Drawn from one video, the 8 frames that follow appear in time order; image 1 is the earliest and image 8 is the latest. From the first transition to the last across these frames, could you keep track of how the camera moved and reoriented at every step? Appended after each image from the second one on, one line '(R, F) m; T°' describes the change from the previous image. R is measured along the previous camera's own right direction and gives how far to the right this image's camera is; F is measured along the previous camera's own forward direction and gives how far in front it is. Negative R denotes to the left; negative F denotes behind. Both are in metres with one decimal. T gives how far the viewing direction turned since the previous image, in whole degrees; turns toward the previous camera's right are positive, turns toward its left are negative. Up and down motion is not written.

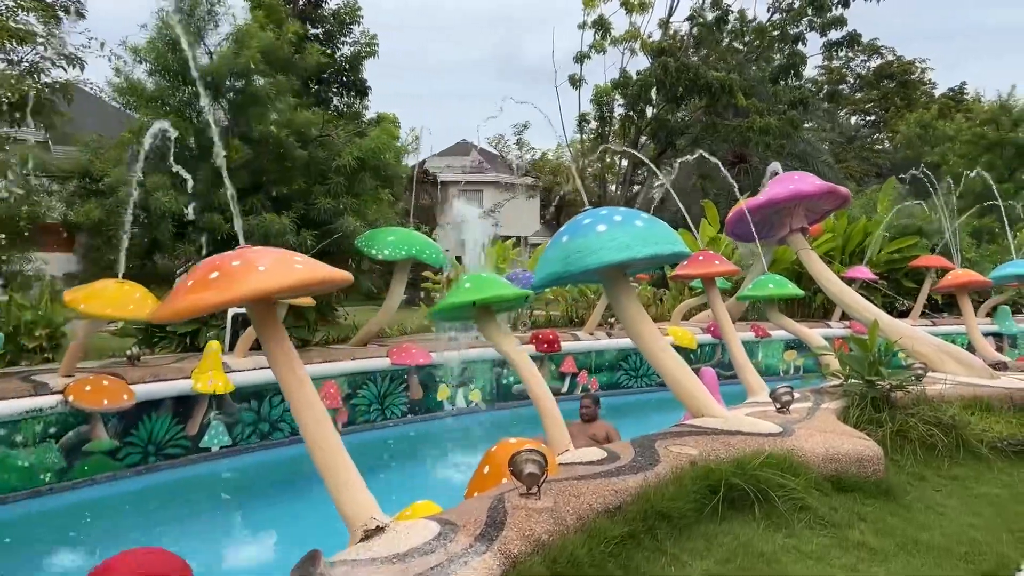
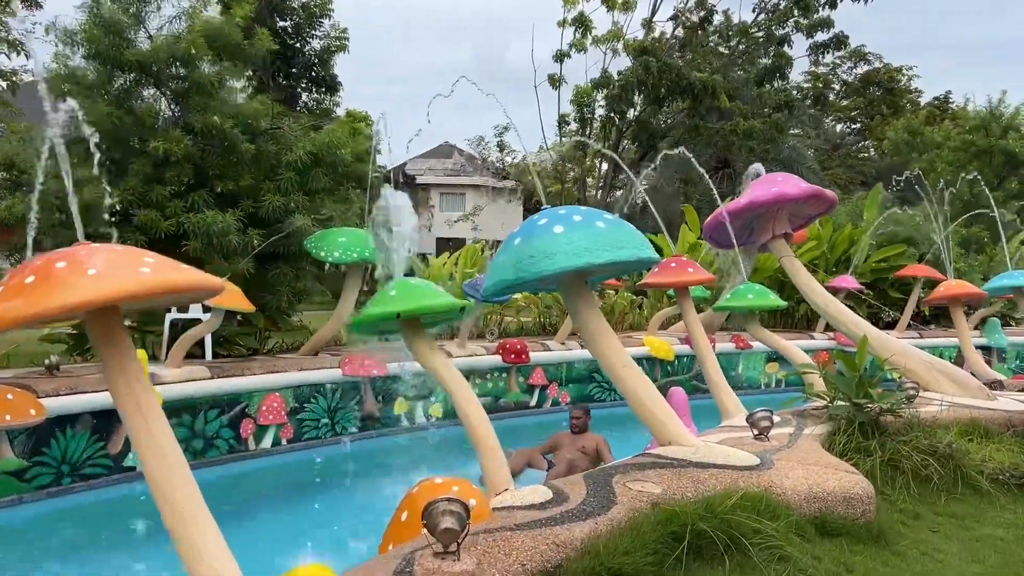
(+0.2, +0.5) m; +1°
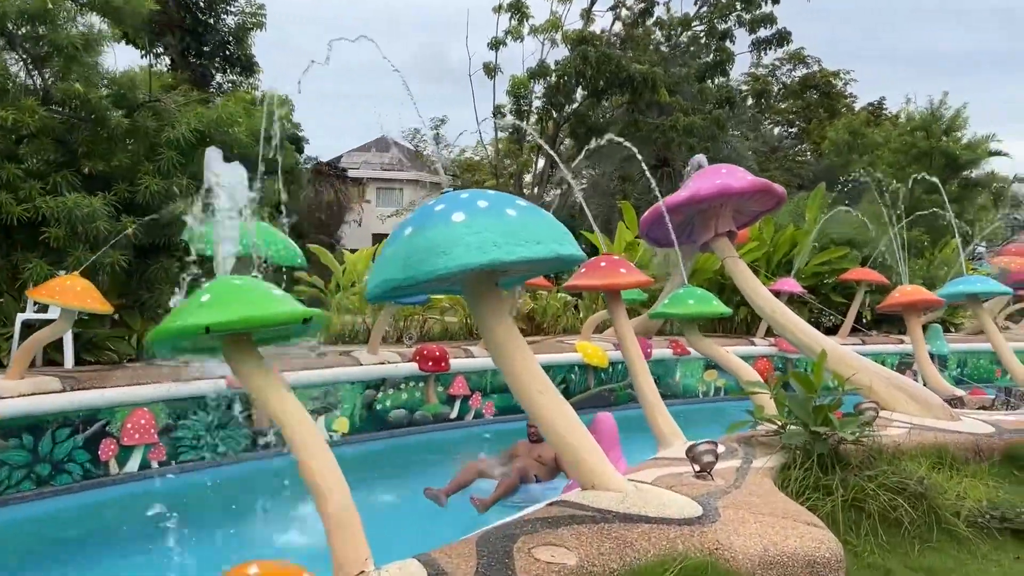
(+0.2, +0.7) m; +4°
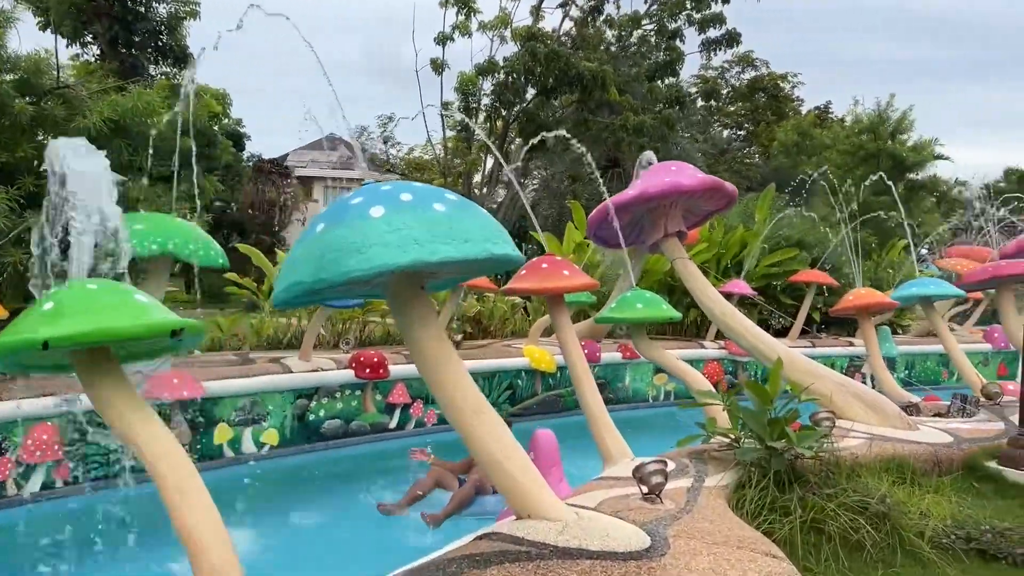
(+0.1, +0.3) m; +3°
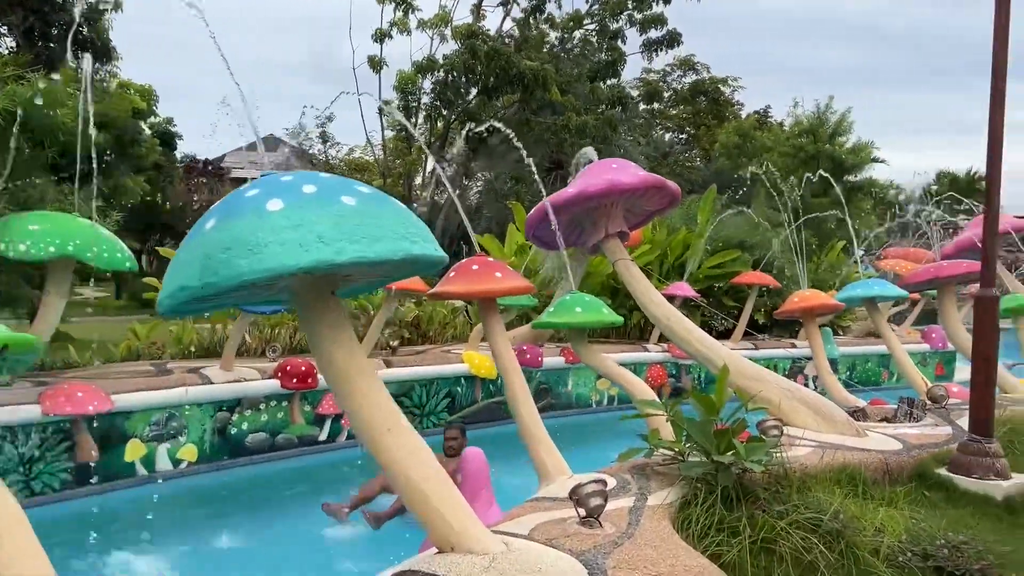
(+0.1, +0.3) m; +4°
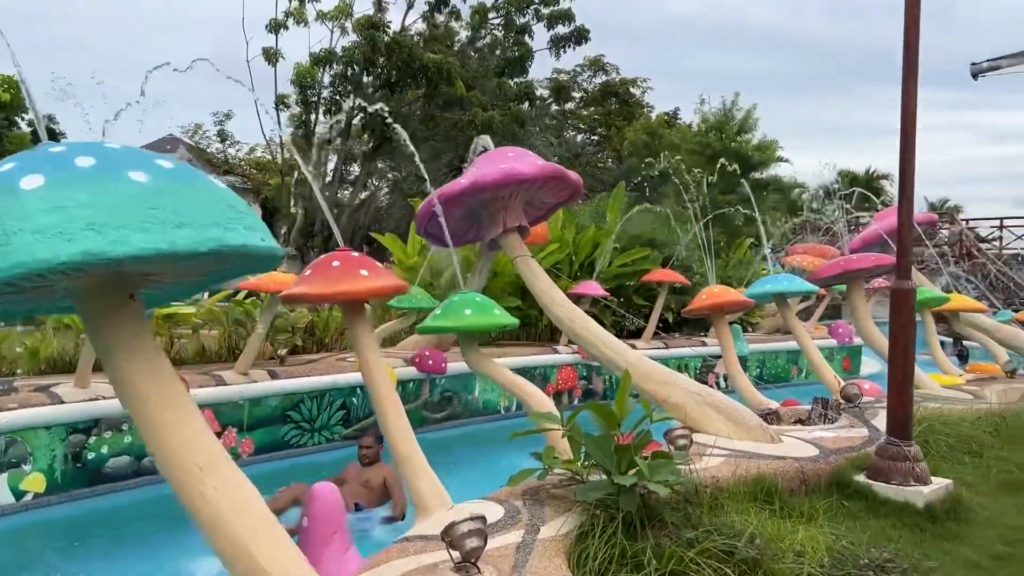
(+0.2, +0.4) m; +6°
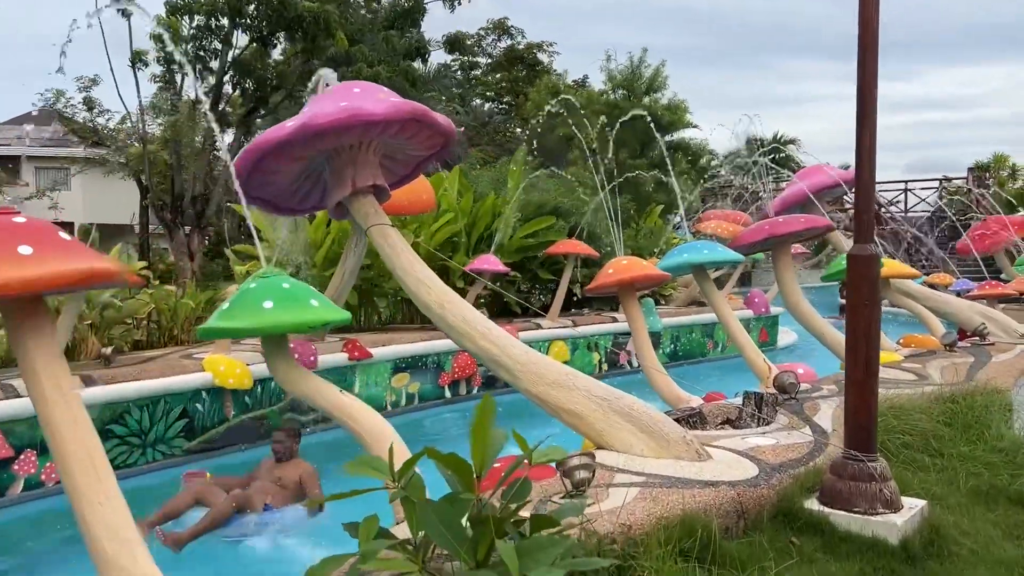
(+0.3, +1.0) m; +6°
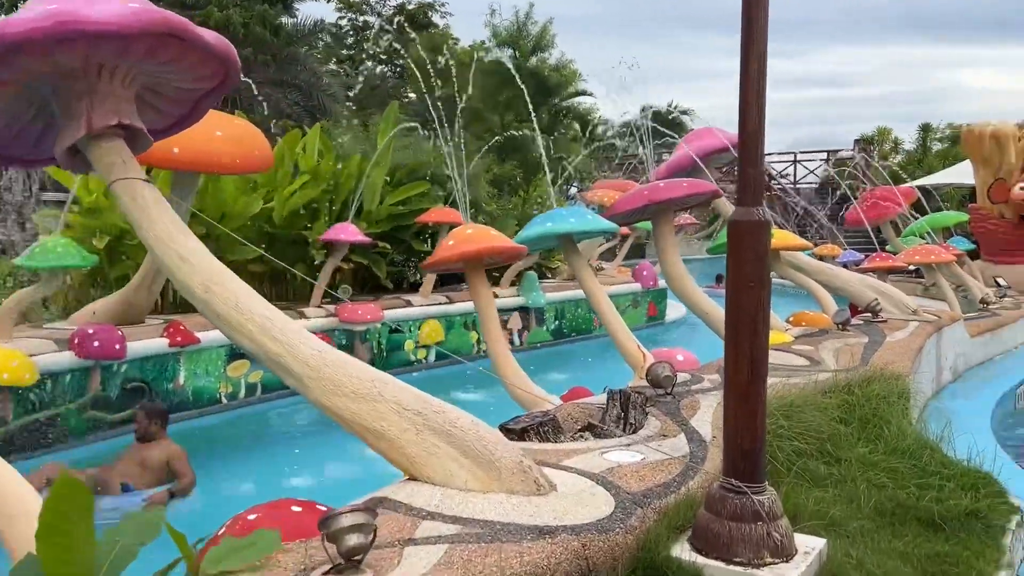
(+0.3, +0.7) m; +7°
